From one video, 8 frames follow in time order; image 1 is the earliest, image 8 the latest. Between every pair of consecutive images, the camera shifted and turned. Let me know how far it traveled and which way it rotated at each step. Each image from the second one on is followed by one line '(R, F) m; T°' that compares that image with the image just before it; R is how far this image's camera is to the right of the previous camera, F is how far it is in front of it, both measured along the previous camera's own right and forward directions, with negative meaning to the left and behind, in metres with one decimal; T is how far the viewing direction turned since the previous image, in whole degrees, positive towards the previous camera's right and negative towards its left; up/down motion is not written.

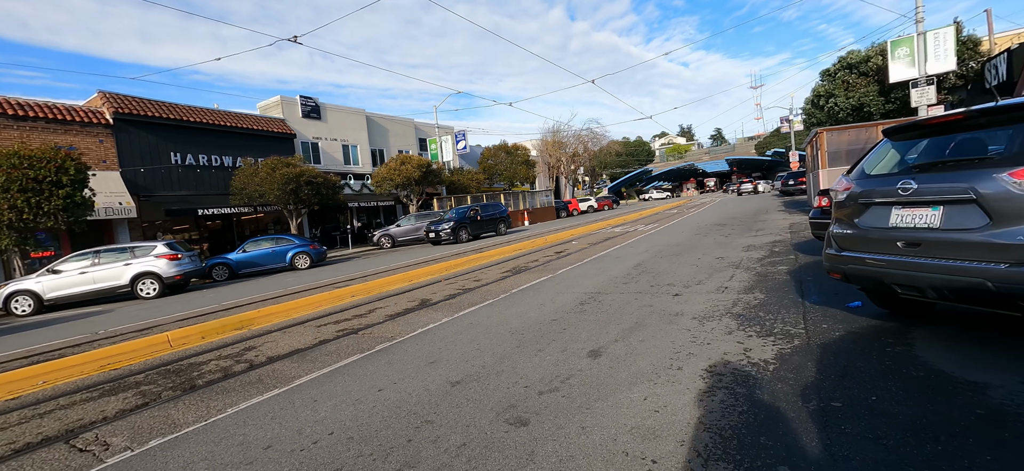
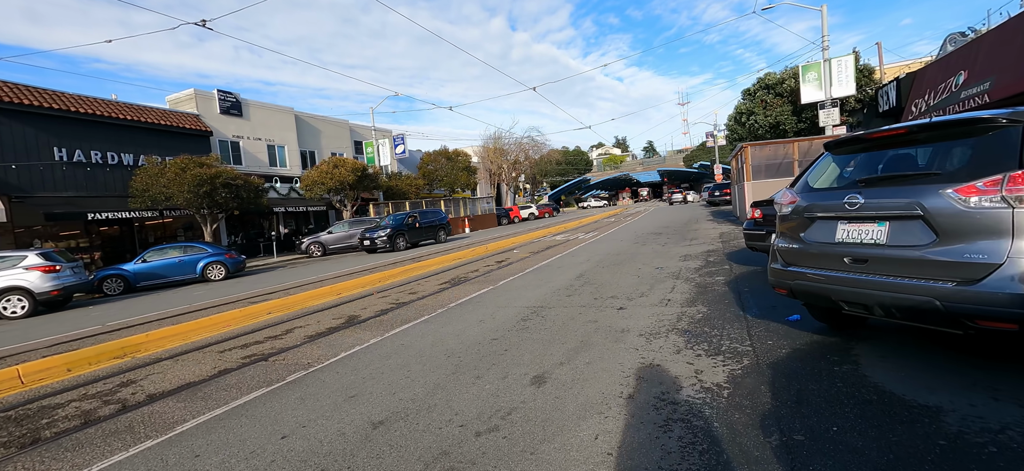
(+0.1, +0.5) m; +8°
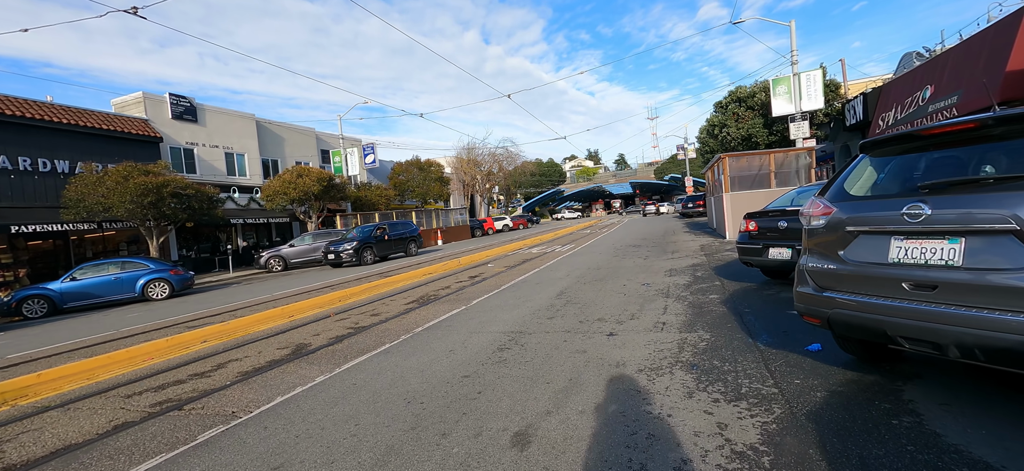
(0.0, +0.8) m; +4°
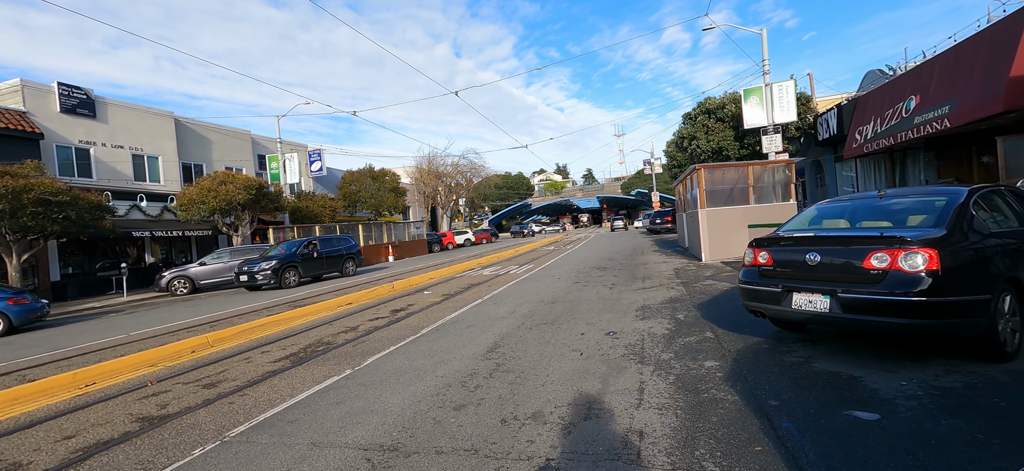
(+0.8, +2.4) m; +4°
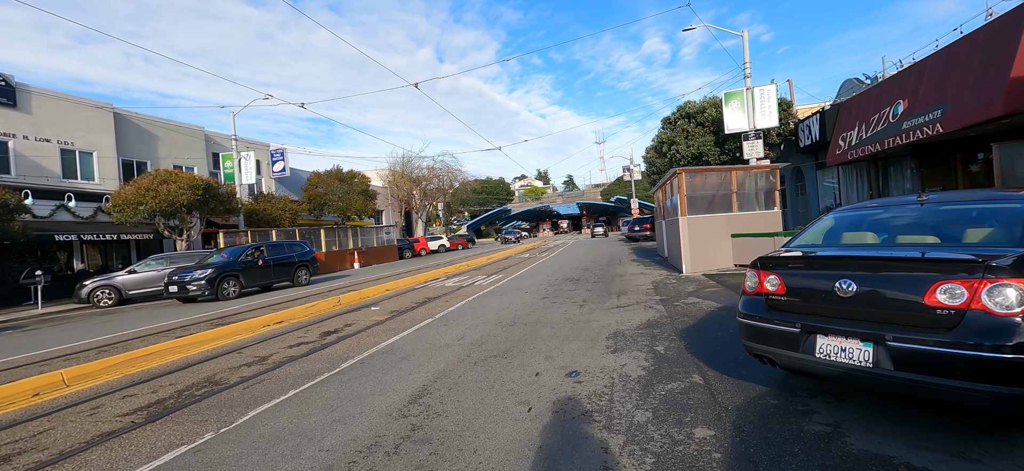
(+0.5, +1.3) m; +3°
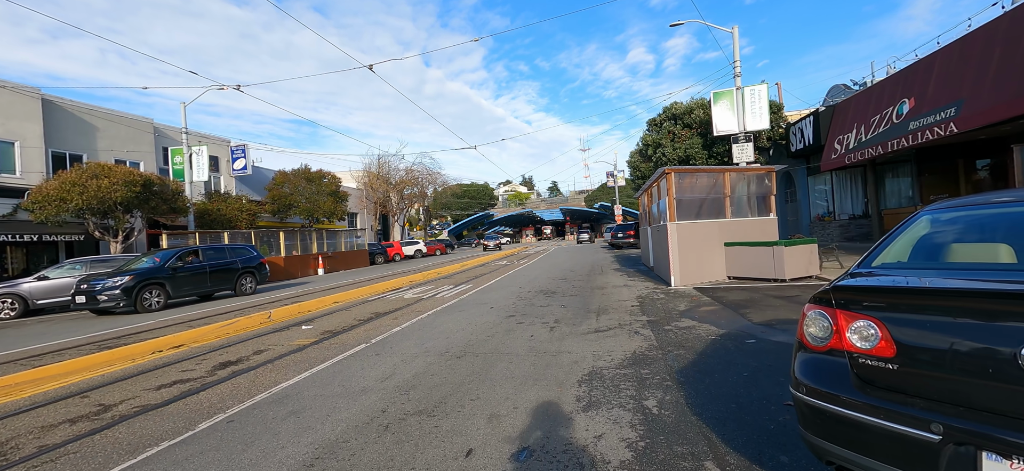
(+0.5, +1.6) m; +2°
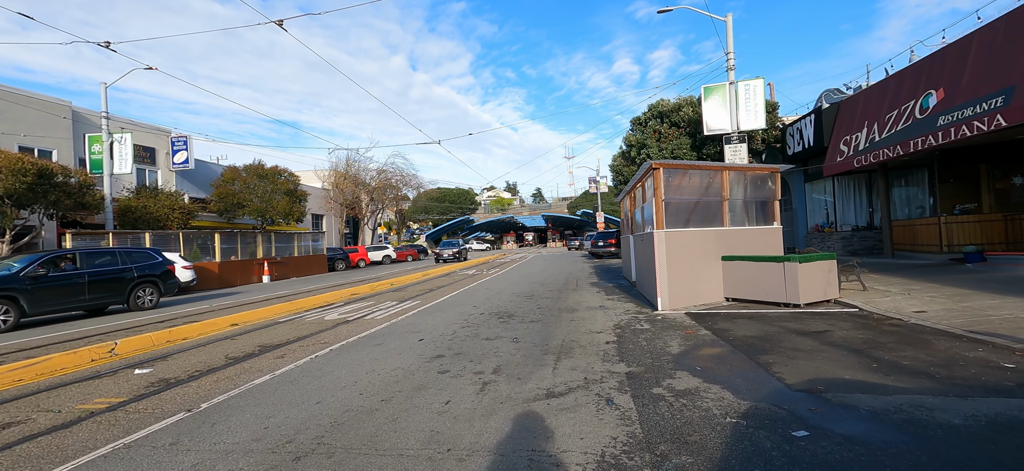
(+0.8, +2.4) m; +2°
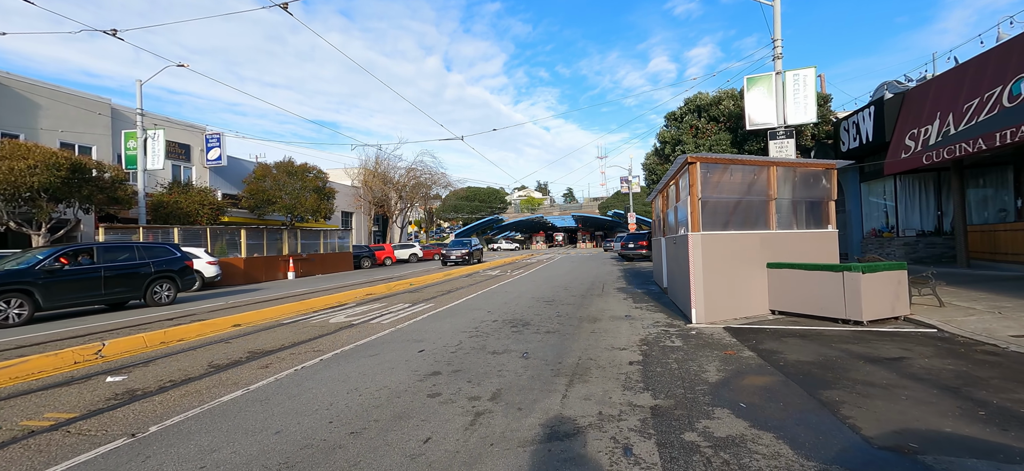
(+0.3, +0.9) m; -4°
